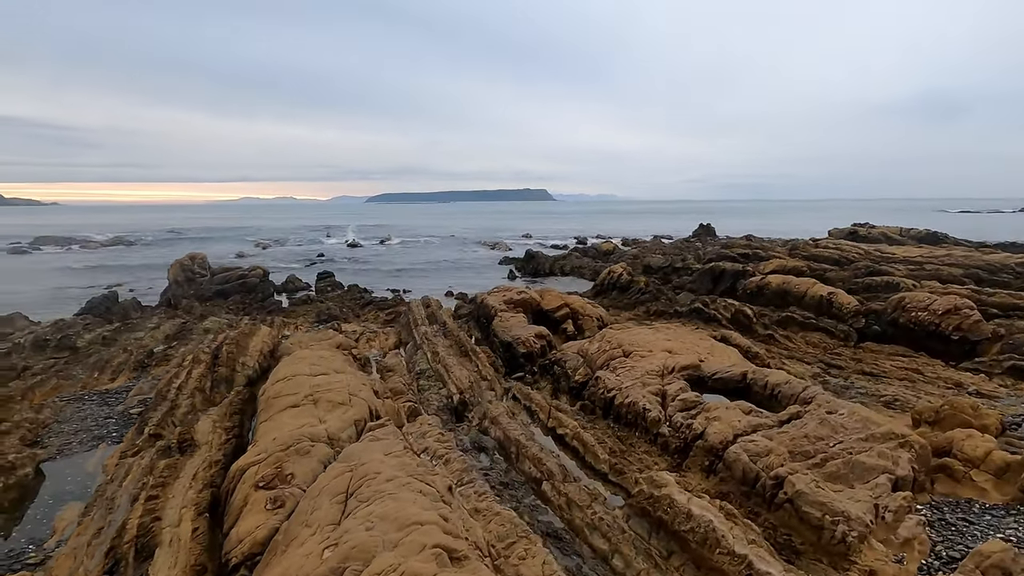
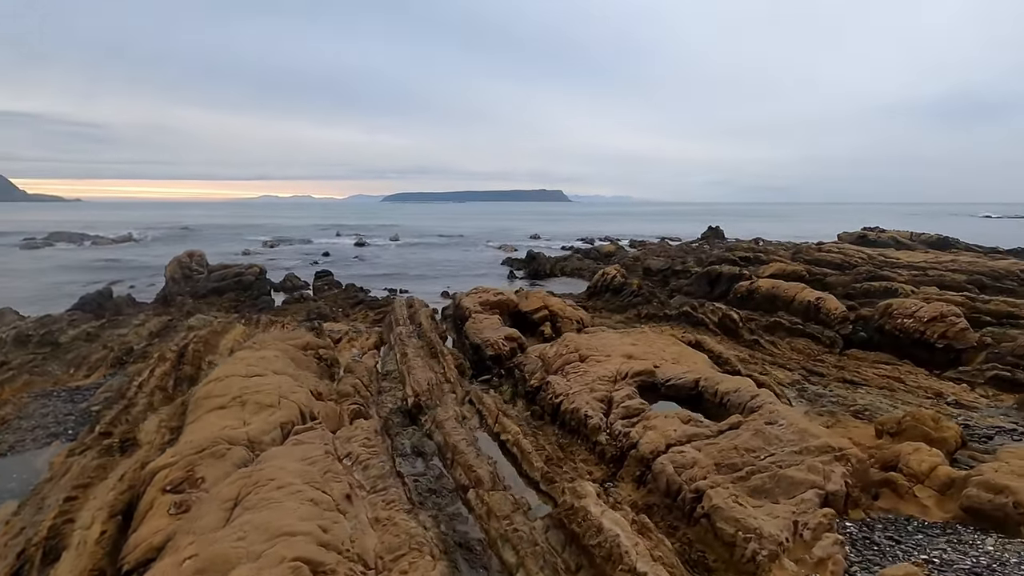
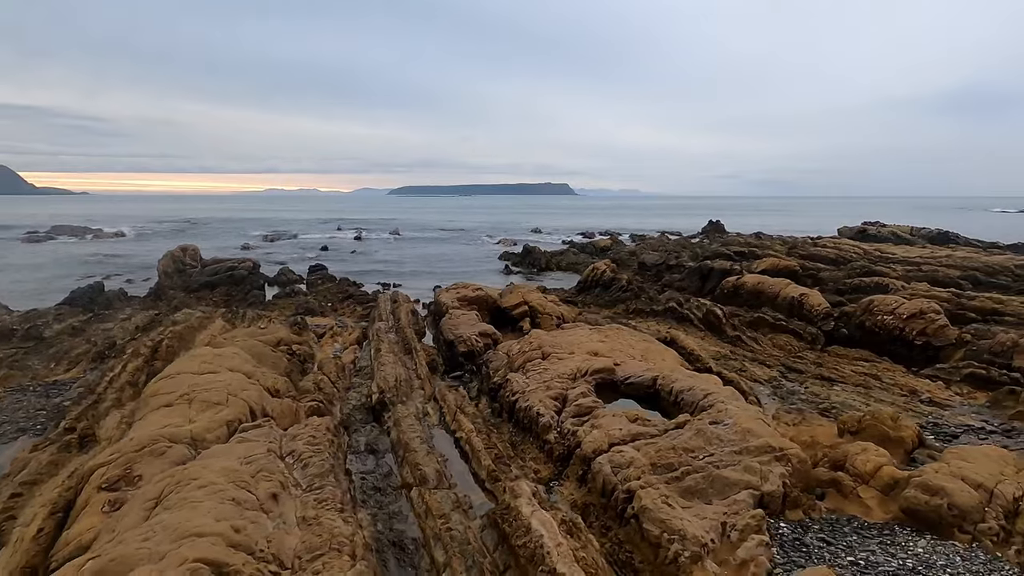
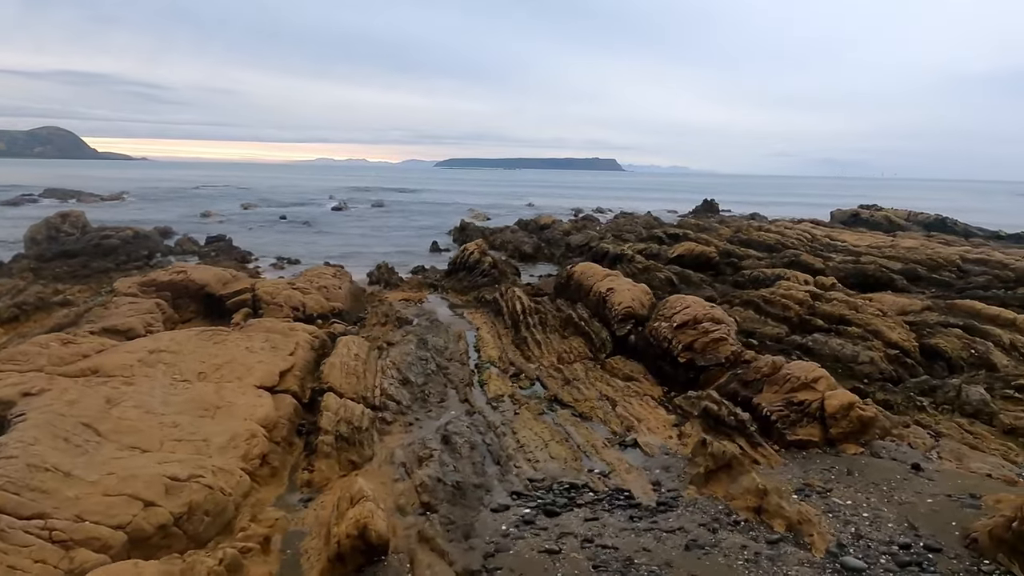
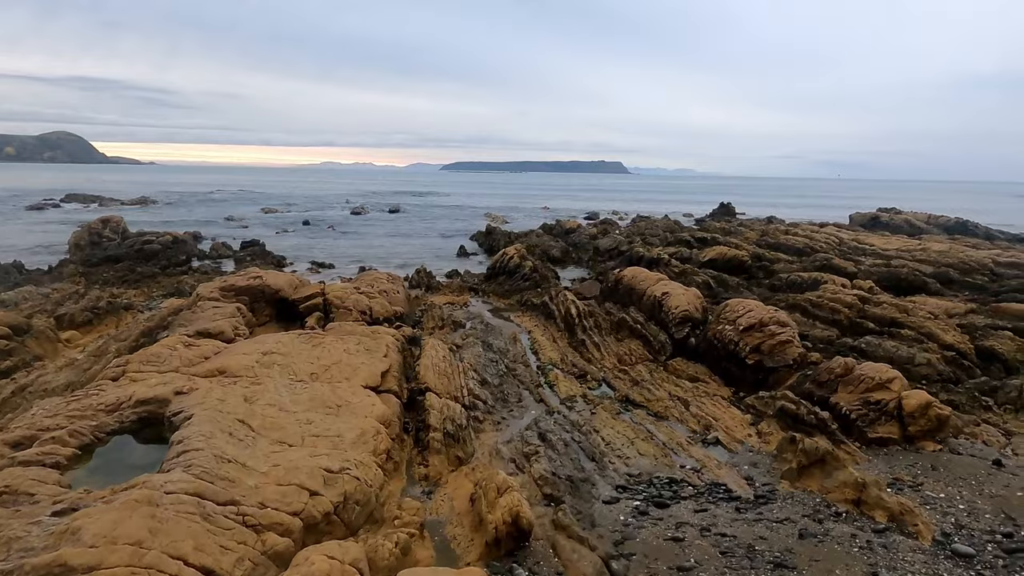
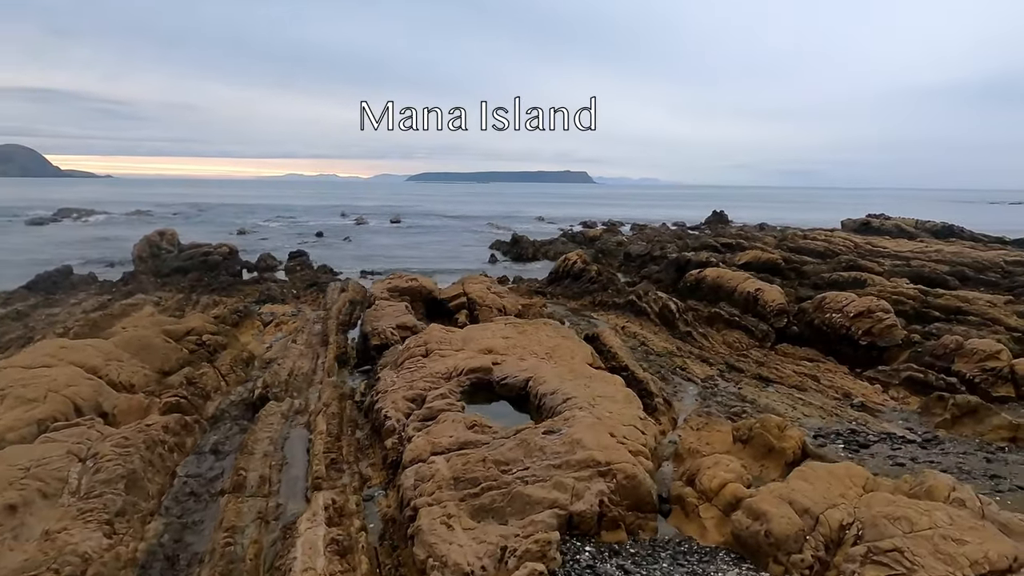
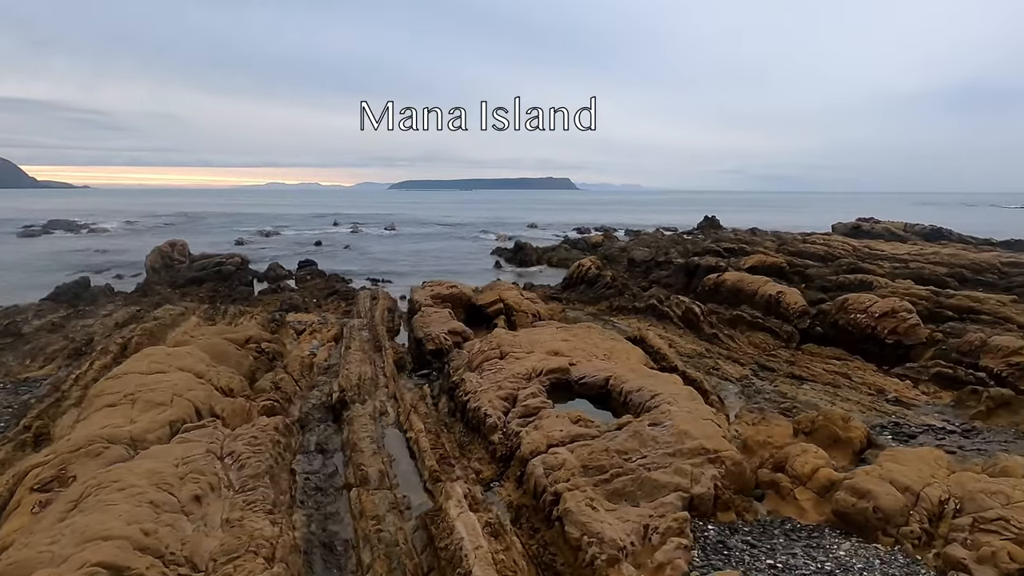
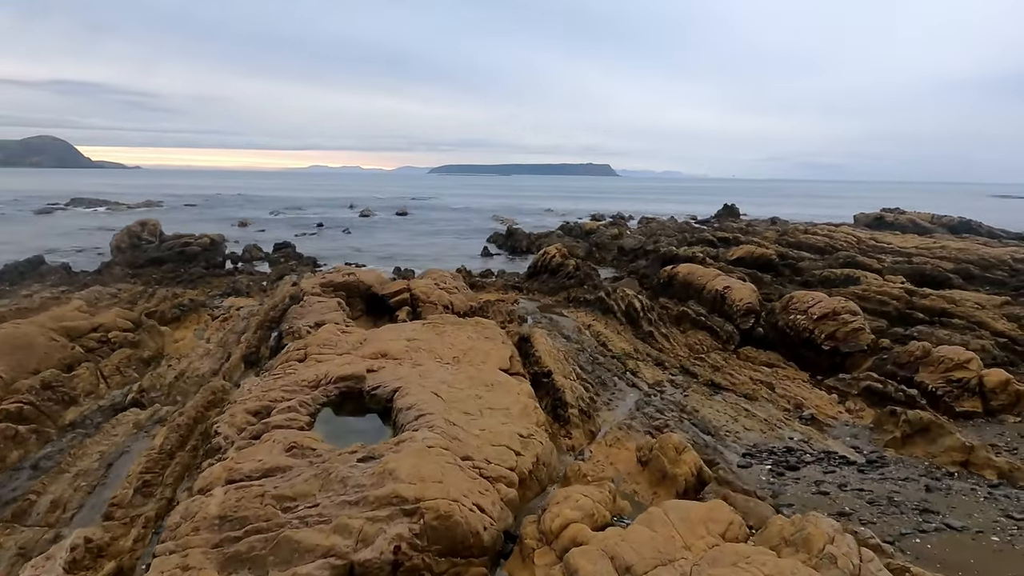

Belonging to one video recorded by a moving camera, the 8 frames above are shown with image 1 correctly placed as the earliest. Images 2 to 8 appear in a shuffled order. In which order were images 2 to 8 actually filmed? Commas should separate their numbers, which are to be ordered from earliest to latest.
2, 3, 7, 6, 8, 5, 4
